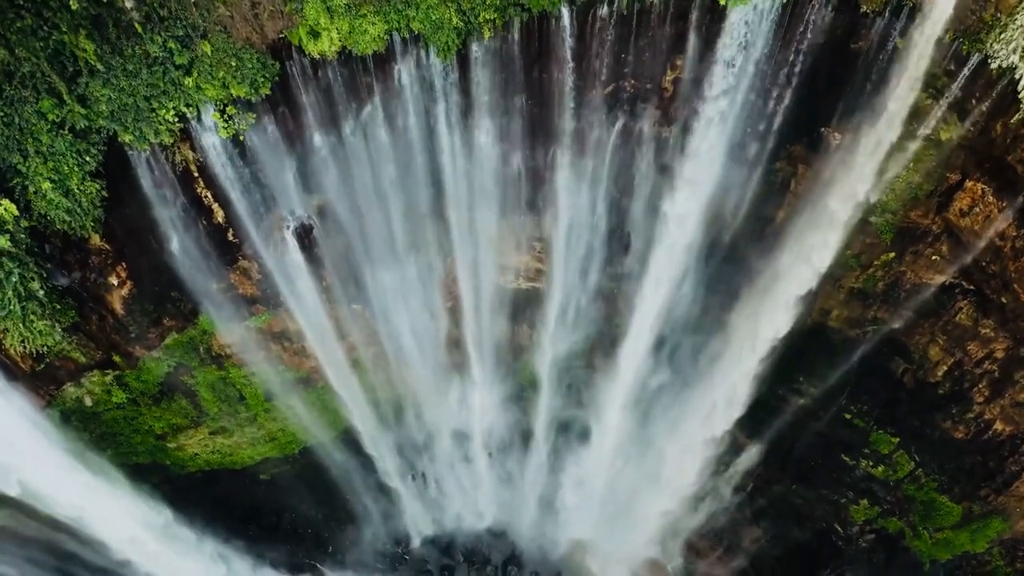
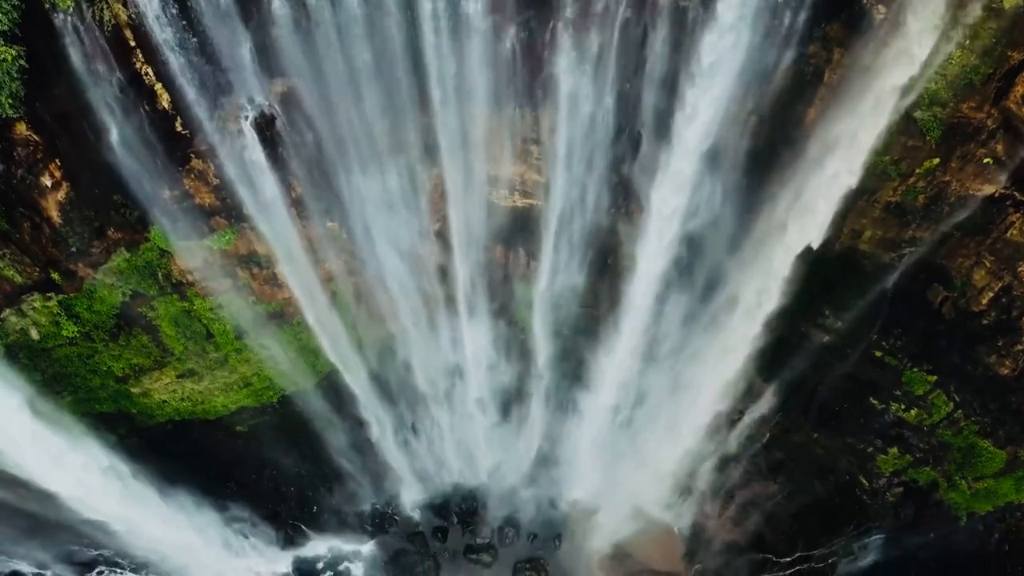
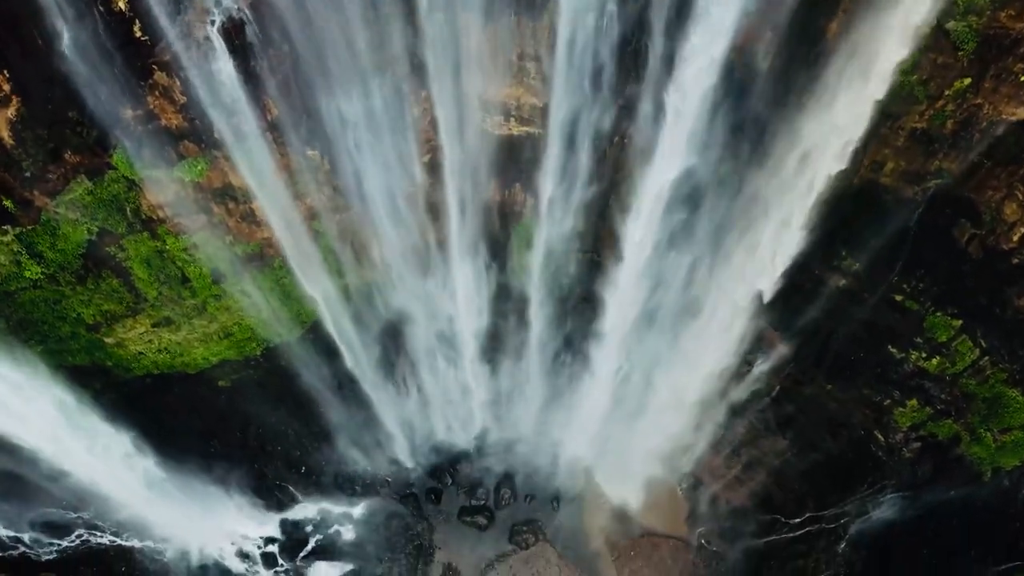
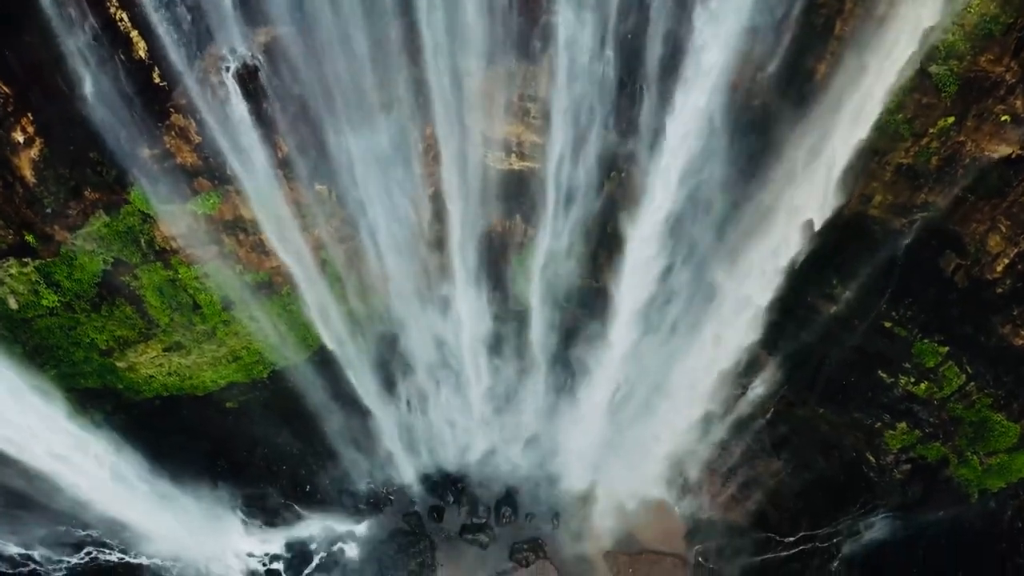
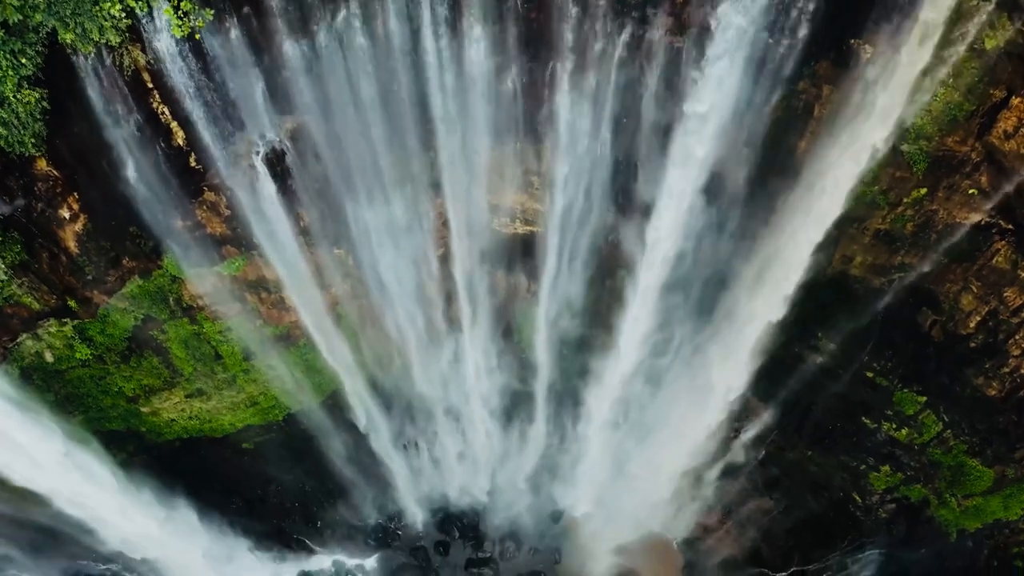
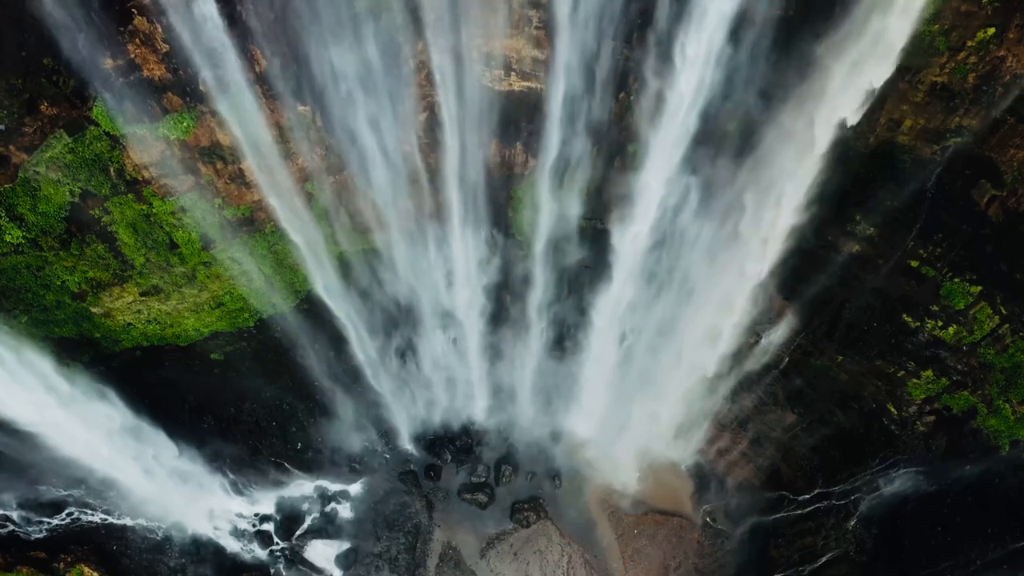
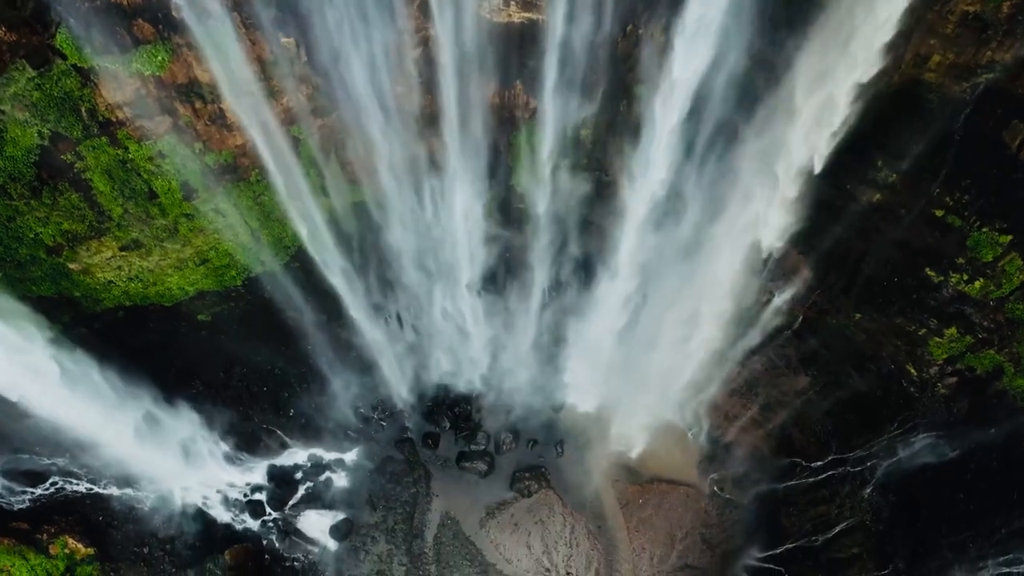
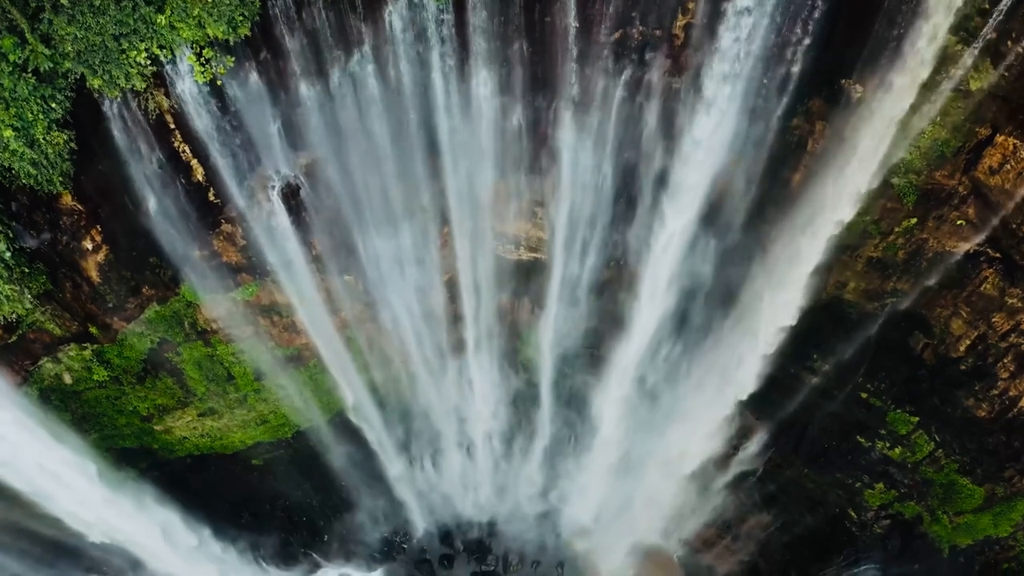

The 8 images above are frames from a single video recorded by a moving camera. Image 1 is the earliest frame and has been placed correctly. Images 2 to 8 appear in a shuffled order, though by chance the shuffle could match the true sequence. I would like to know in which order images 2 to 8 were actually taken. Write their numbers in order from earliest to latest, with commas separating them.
8, 5, 2, 4, 3, 6, 7
